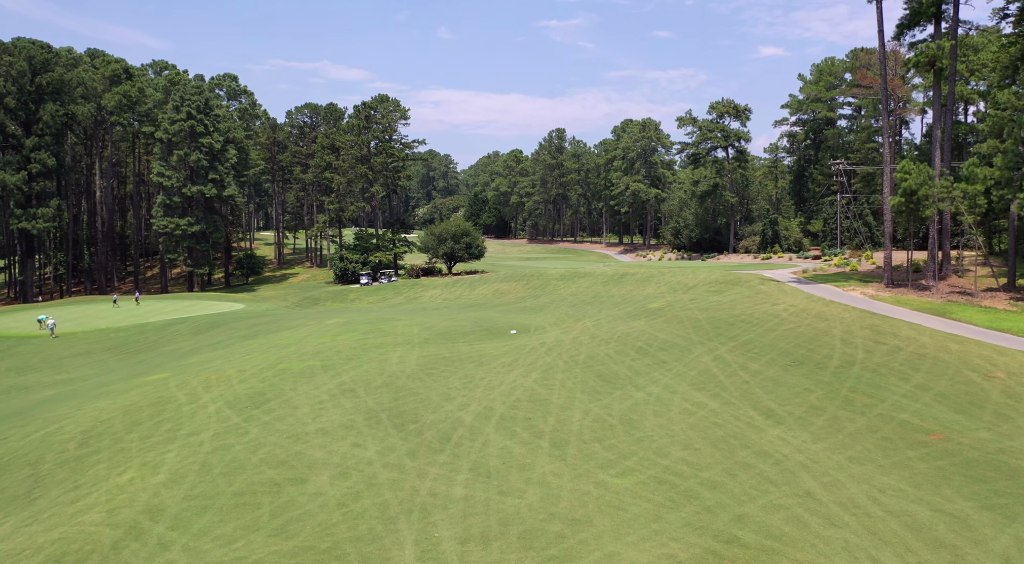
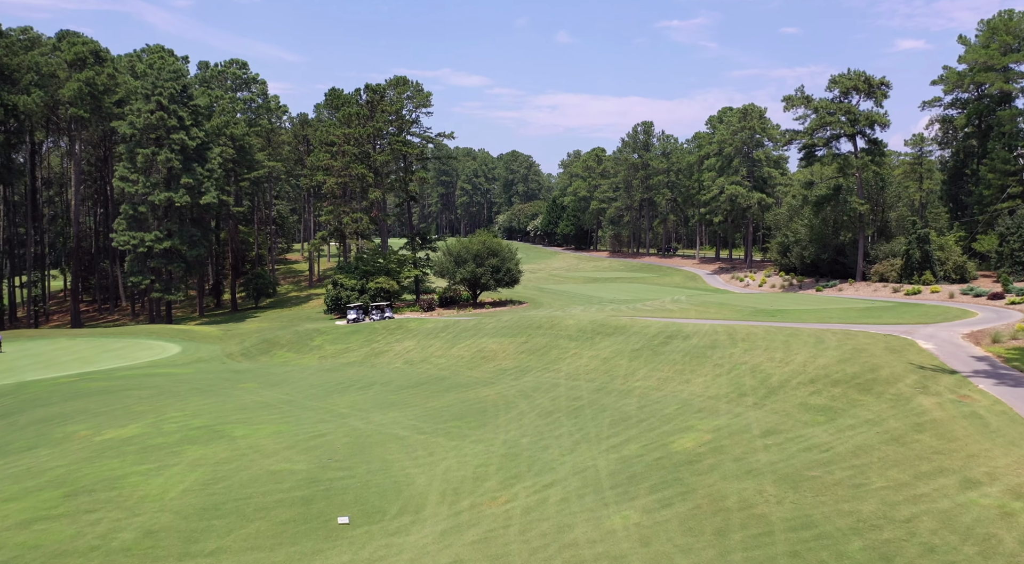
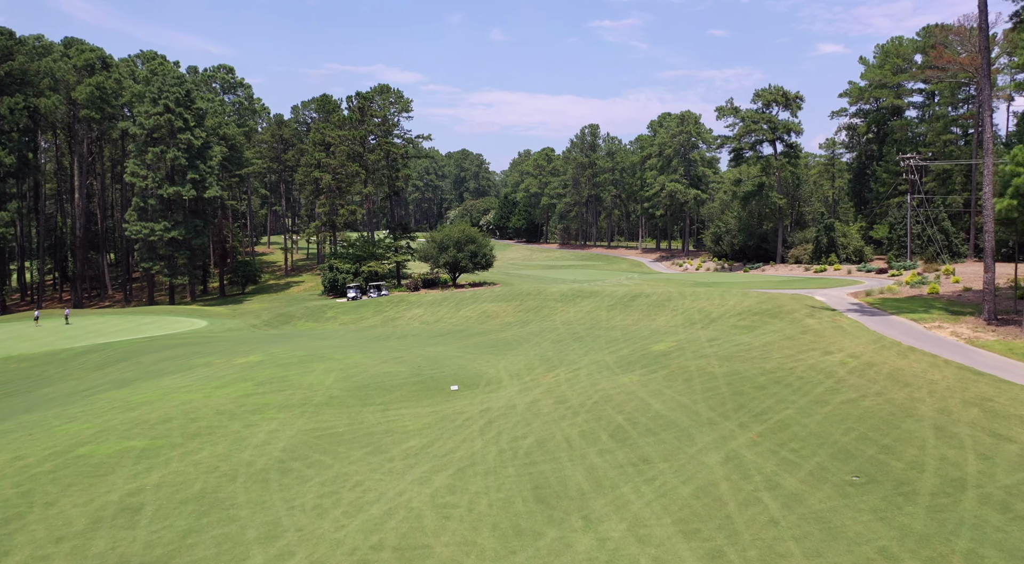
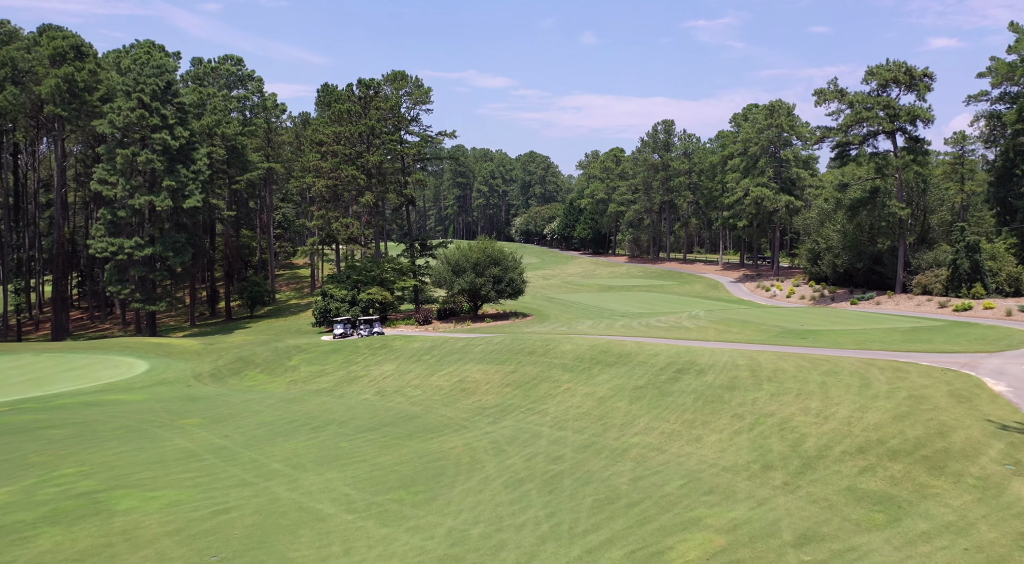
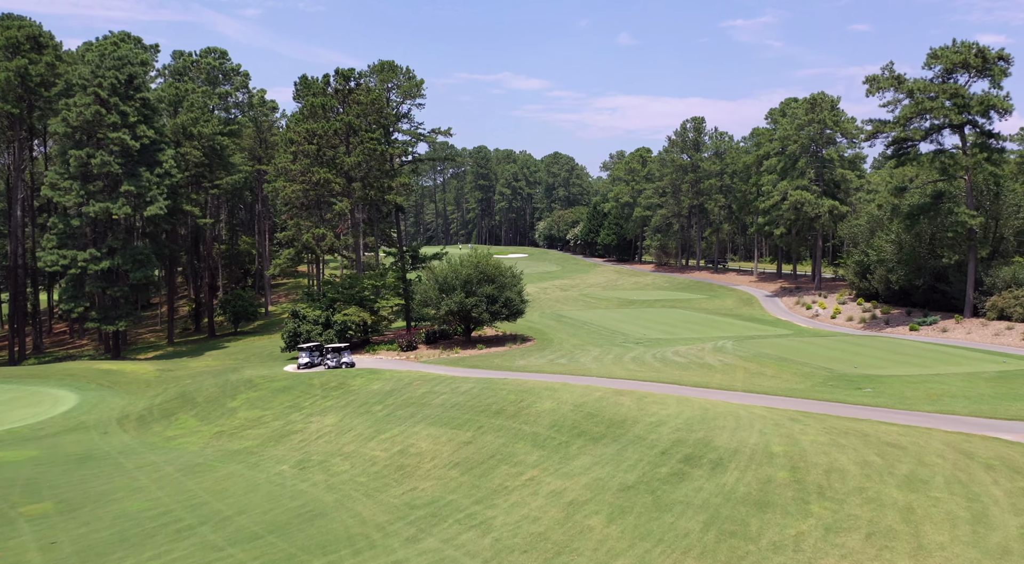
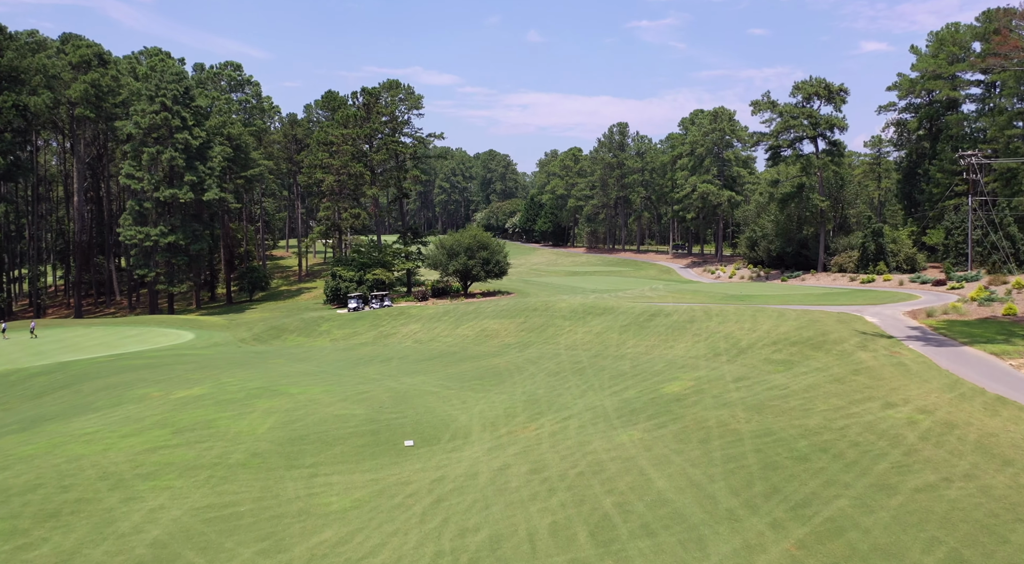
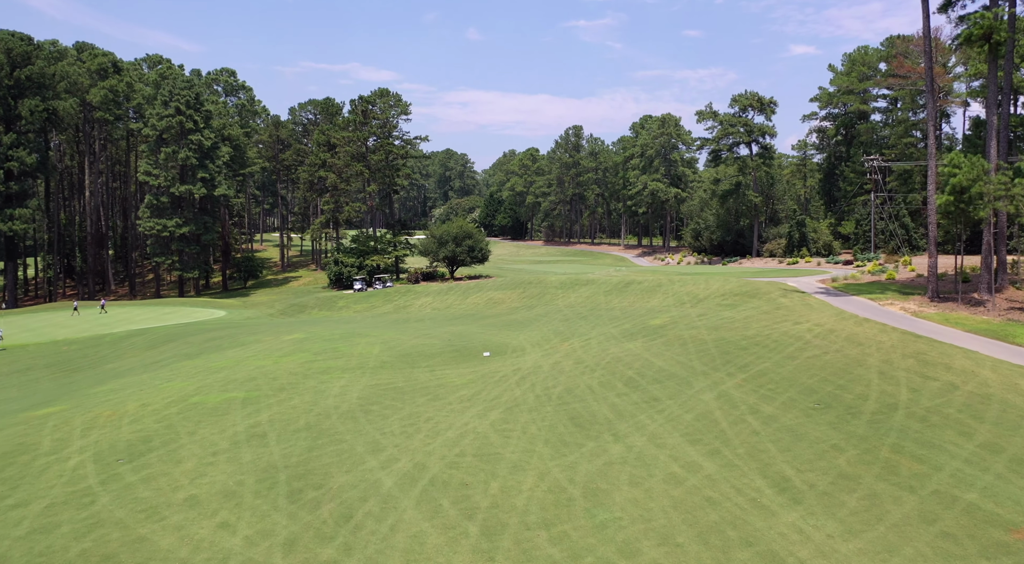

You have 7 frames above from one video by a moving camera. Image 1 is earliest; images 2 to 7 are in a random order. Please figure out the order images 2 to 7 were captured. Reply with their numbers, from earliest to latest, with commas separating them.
7, 3, 6, 2, 4, 5
